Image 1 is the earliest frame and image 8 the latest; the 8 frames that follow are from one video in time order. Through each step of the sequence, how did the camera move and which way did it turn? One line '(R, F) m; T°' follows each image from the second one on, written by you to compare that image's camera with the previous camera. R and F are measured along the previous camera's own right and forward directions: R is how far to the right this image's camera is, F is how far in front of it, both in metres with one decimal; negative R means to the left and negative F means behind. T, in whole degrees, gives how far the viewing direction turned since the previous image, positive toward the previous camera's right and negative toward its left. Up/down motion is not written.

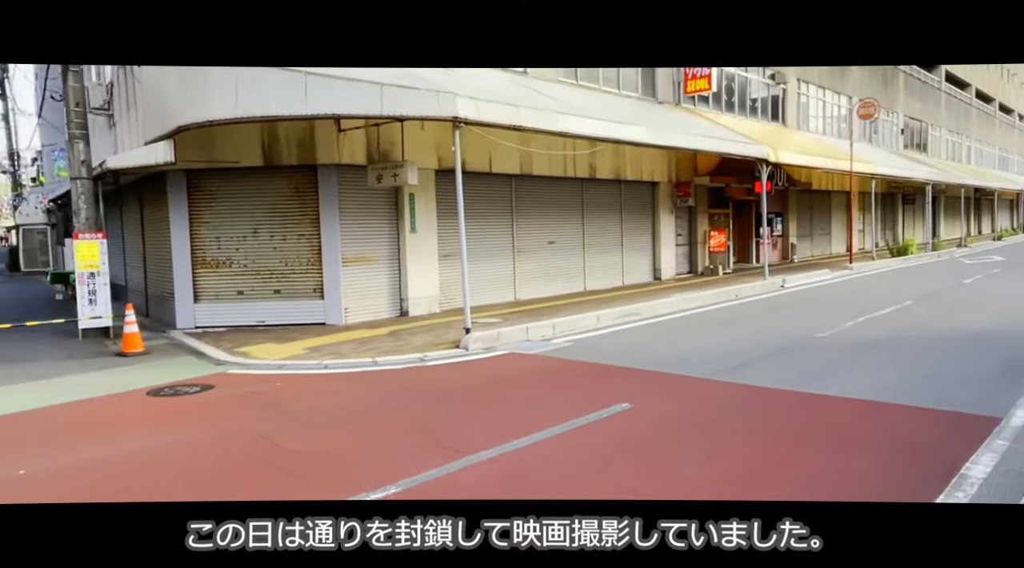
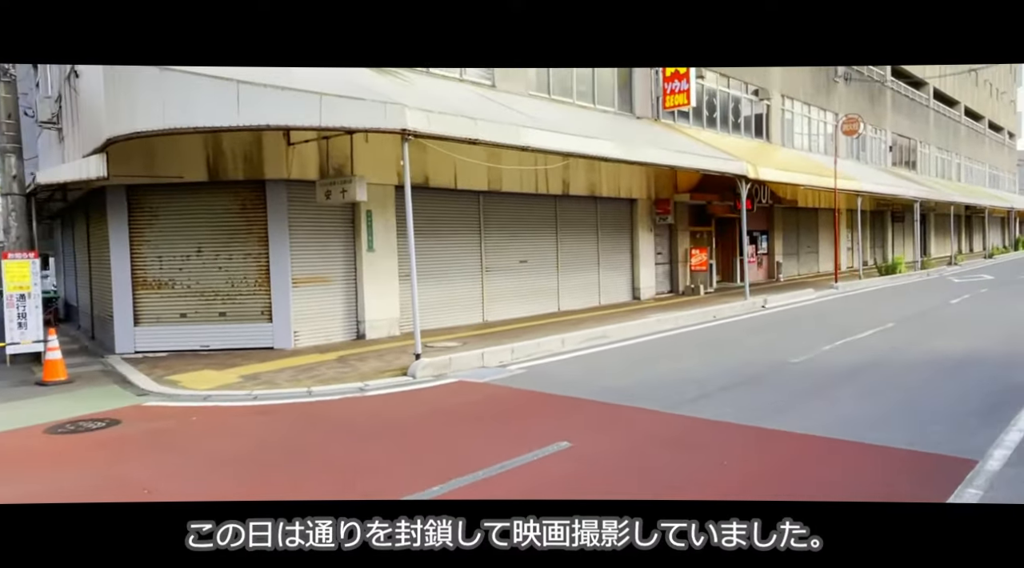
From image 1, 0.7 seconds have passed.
(+0.5, +0.6) m; 0°
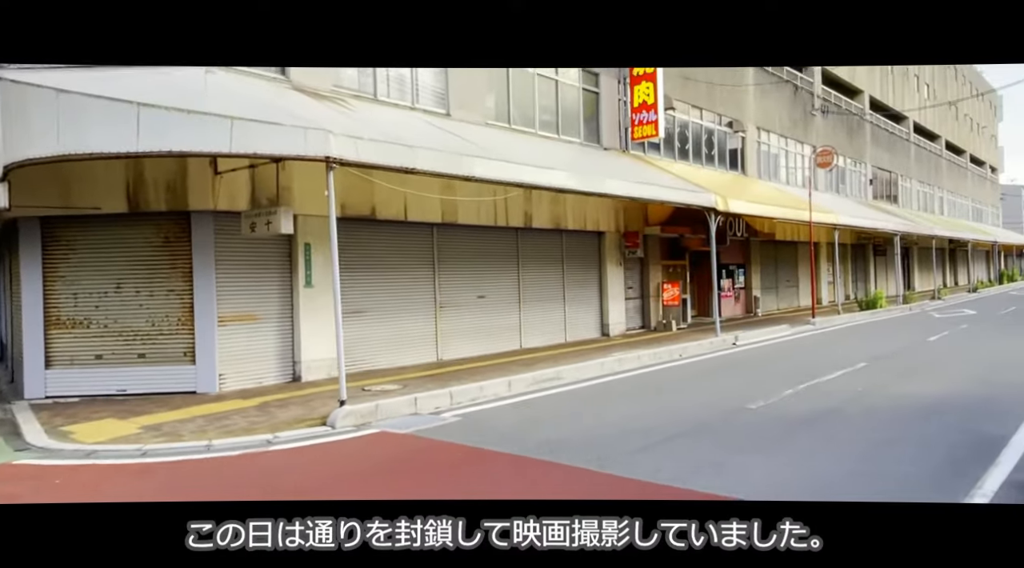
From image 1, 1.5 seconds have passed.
(+0.6, +0.7) m; +1°
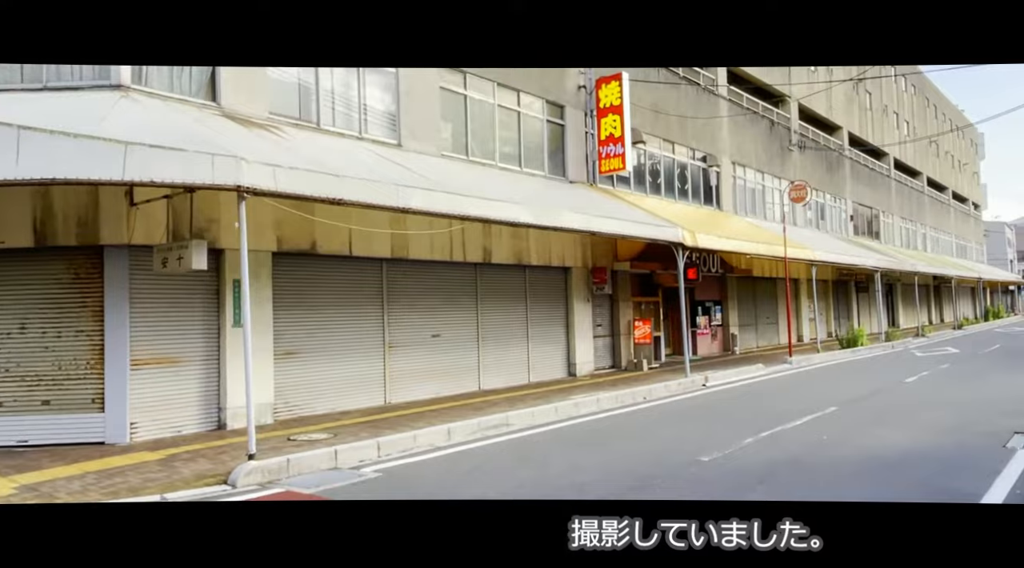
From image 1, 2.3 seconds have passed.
(+0.6, +0.7) m; +1°
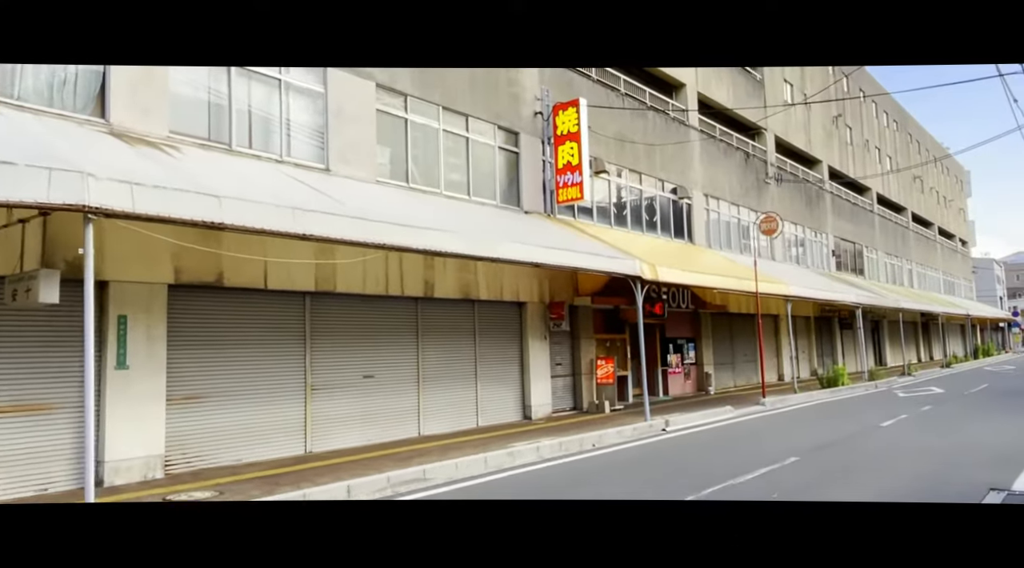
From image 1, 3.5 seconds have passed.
(+0.9, +1.0) m; 0°
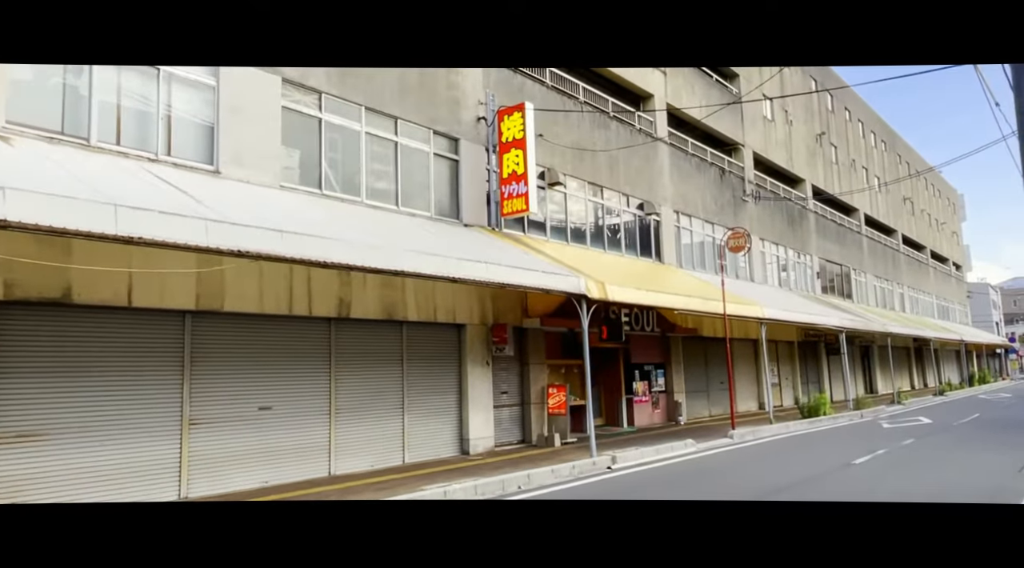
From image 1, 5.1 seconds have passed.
(+1.2, +1.4) m; 0°
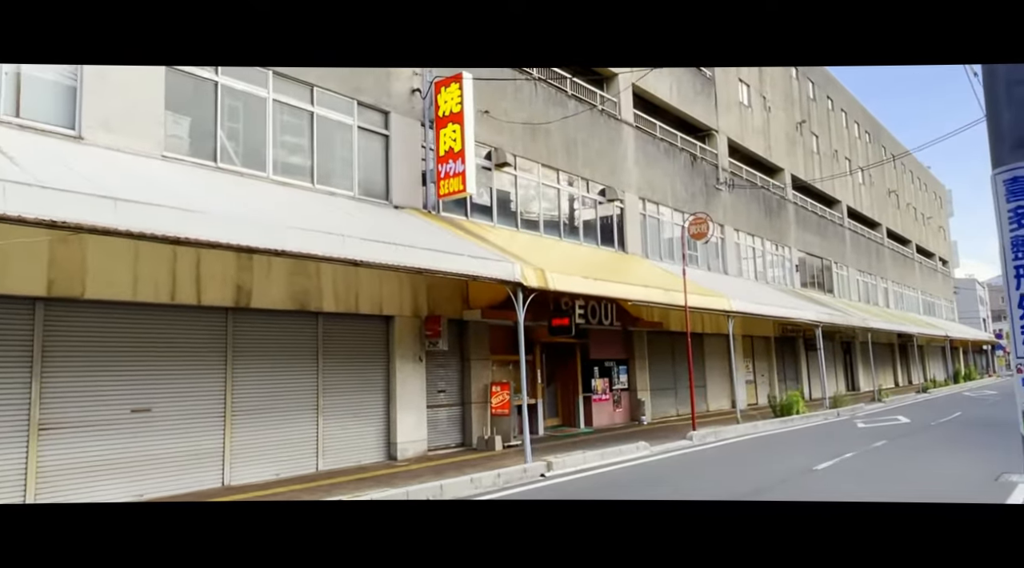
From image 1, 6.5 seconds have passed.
(+1.0, +1.3) m; +1°
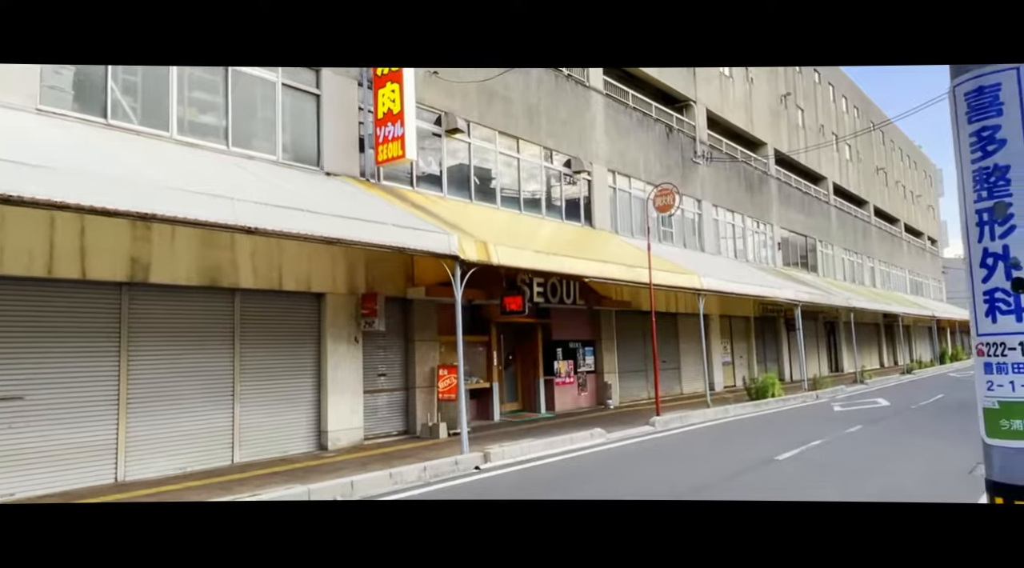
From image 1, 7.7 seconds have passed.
(+0.8, +1.0) m; +1°
